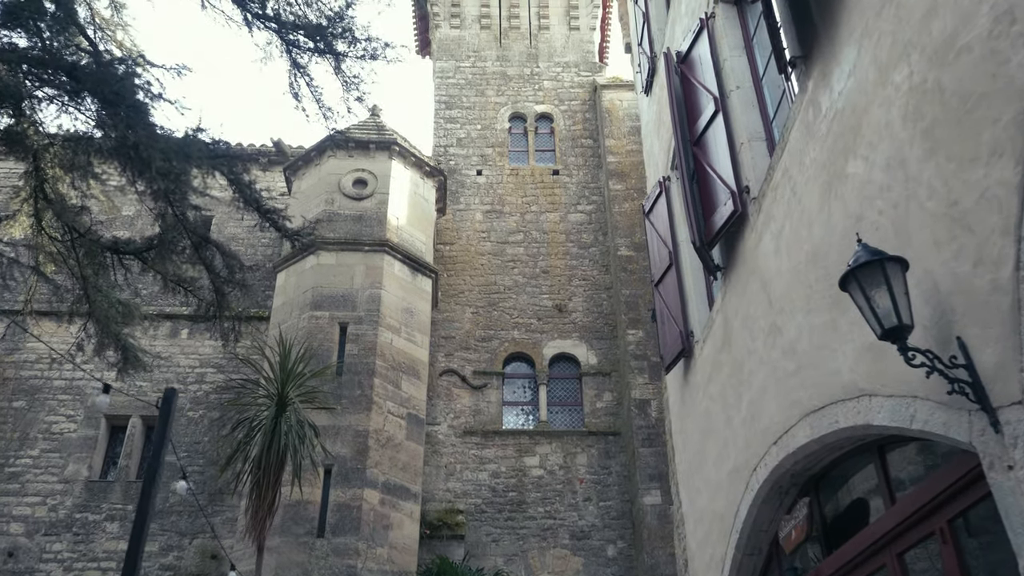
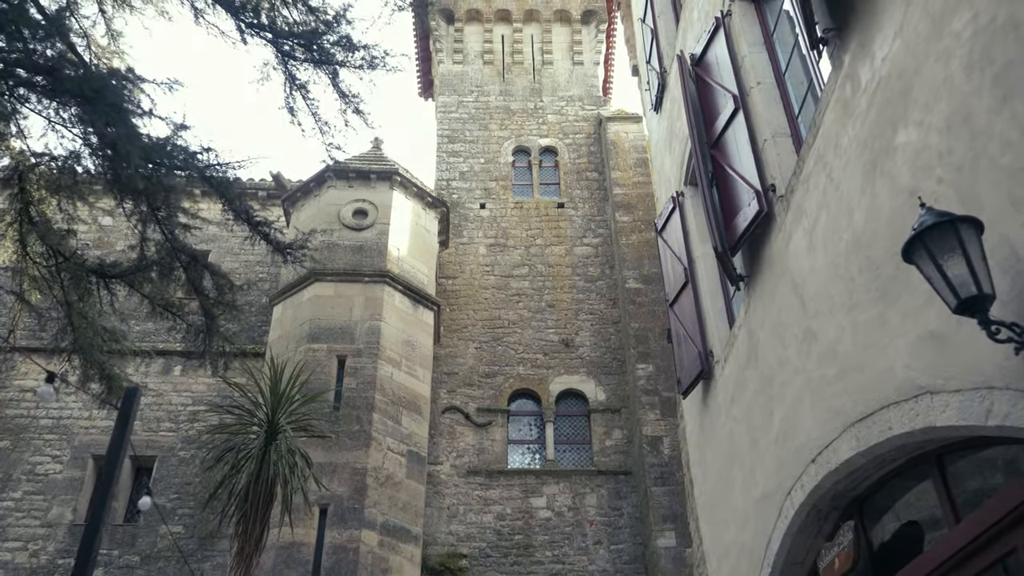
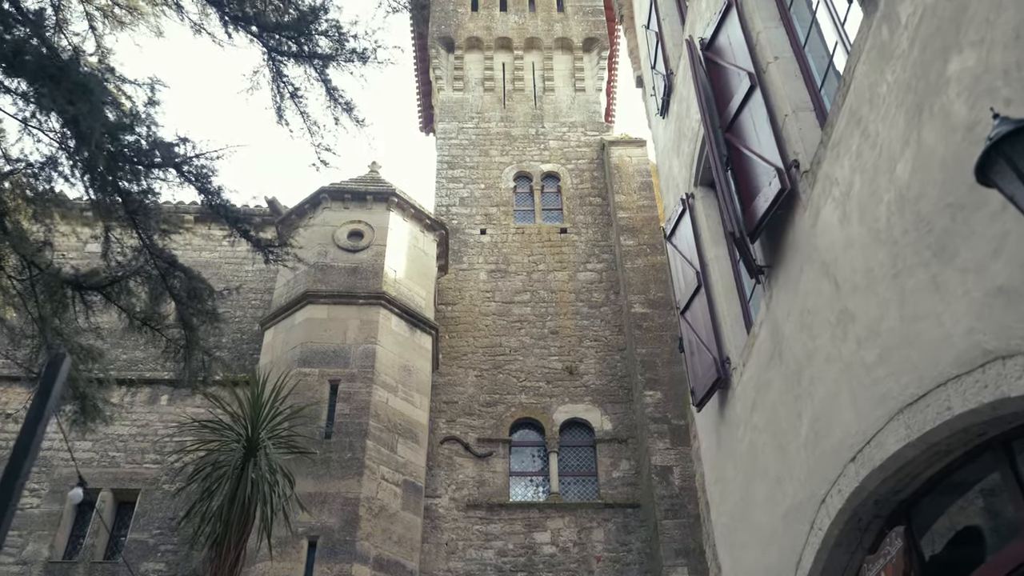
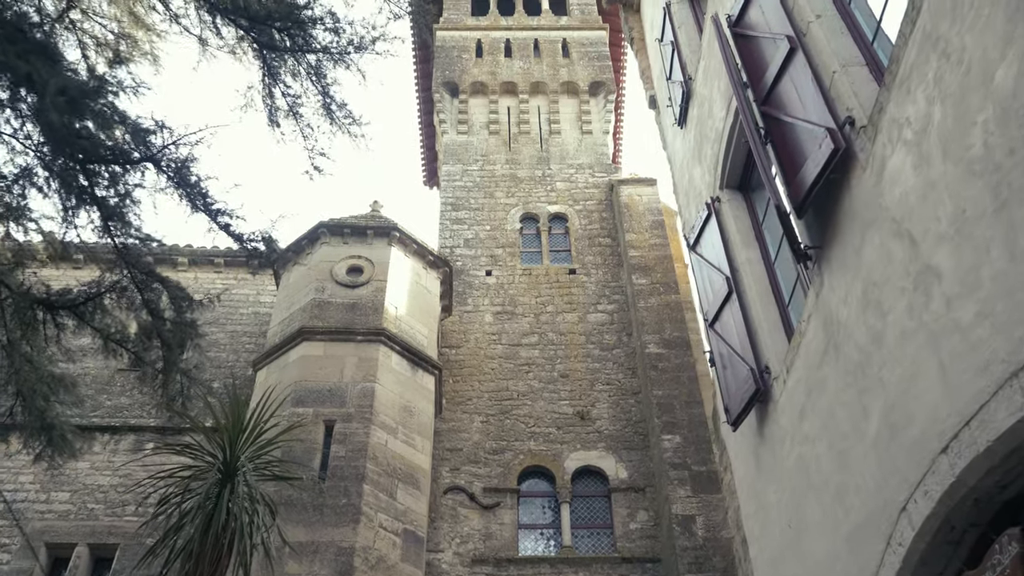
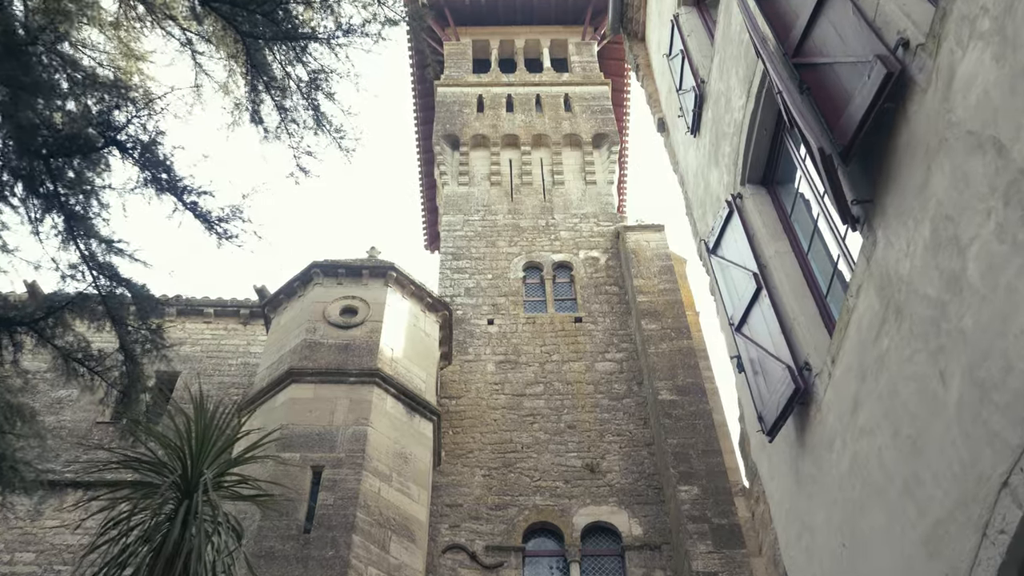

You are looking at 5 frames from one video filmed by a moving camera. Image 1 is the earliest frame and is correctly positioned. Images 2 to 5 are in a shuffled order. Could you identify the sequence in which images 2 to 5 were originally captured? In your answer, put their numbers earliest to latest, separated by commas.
2, 3, 4, 5
